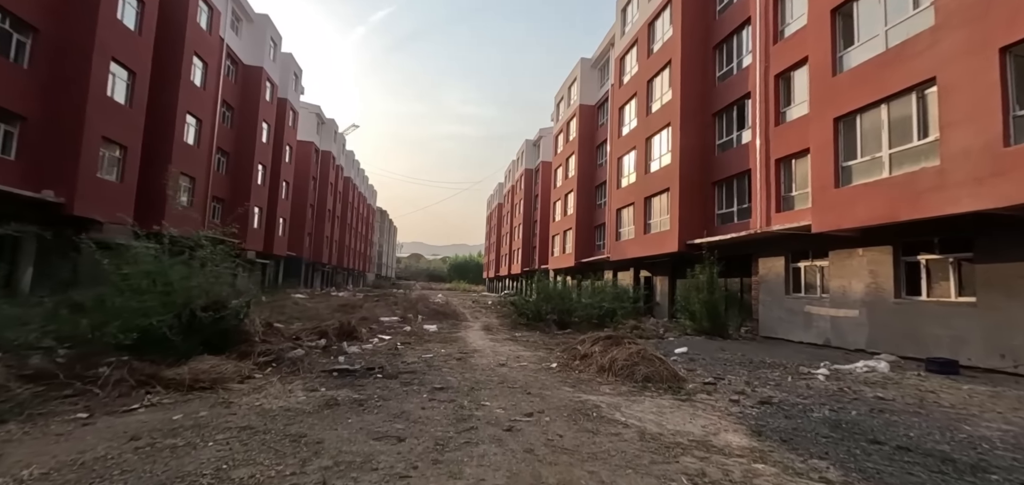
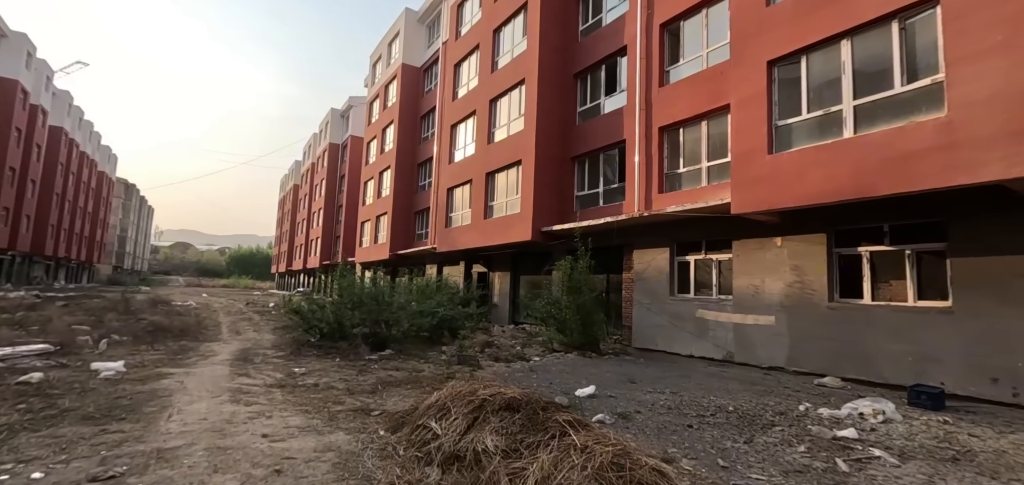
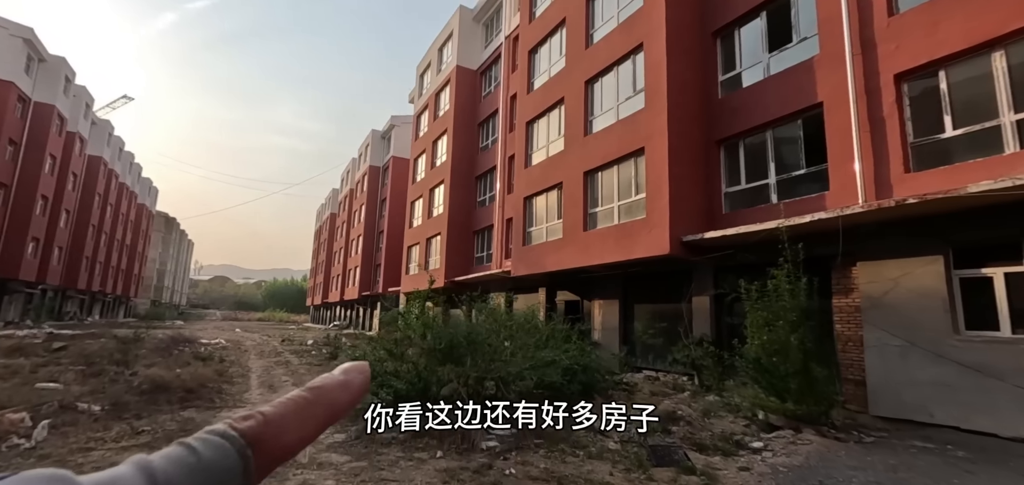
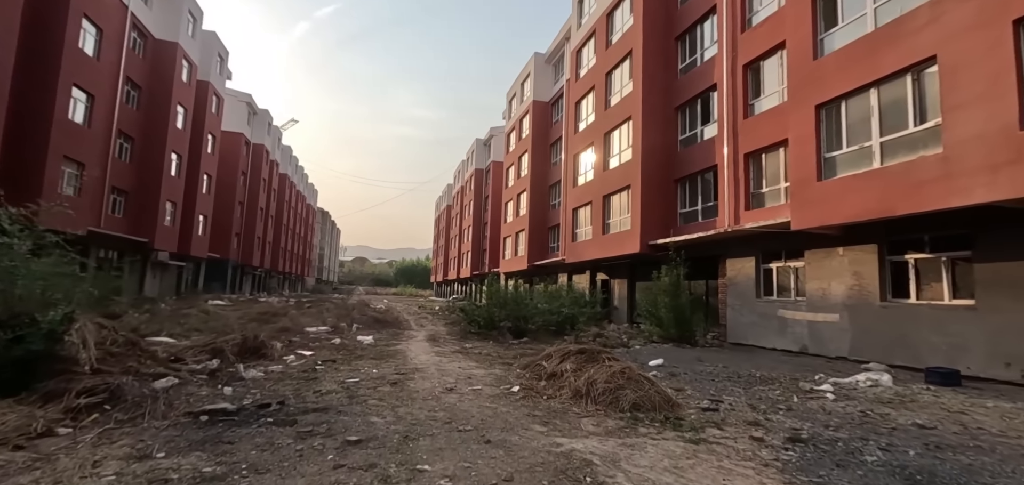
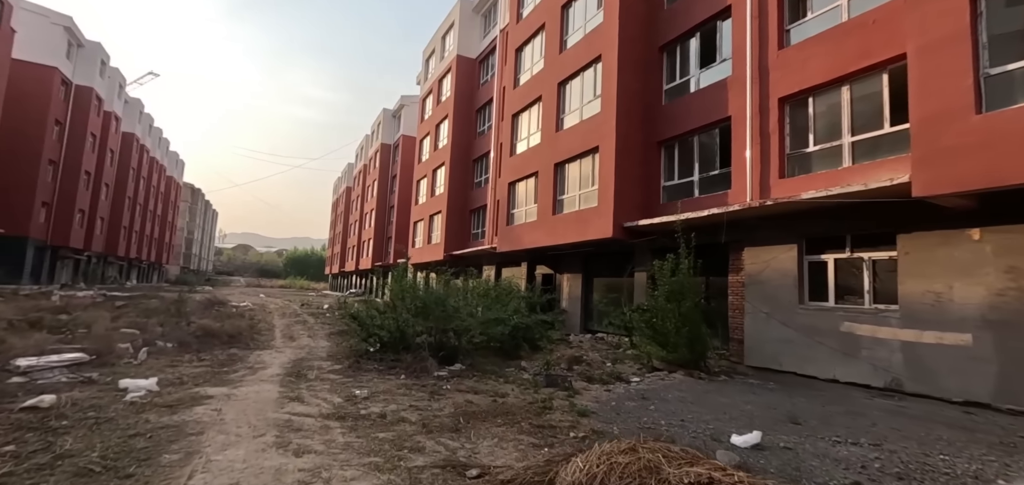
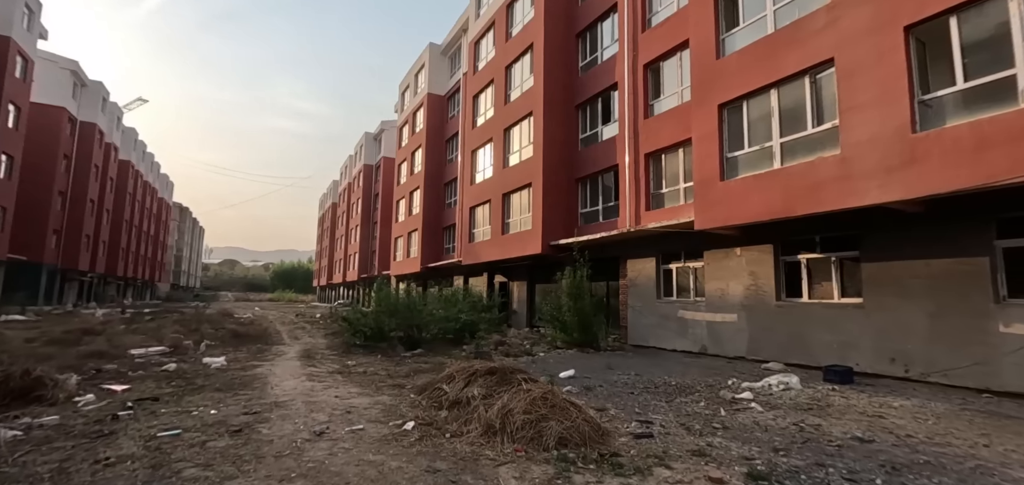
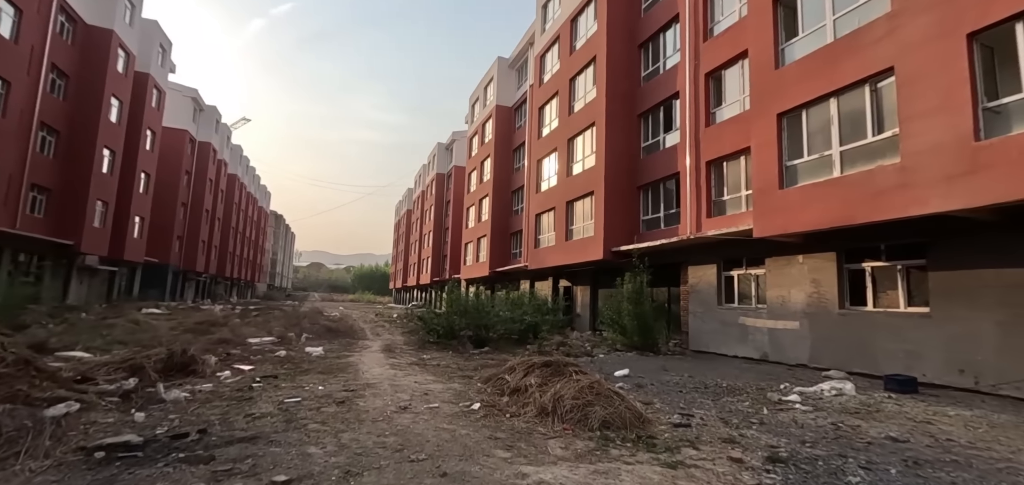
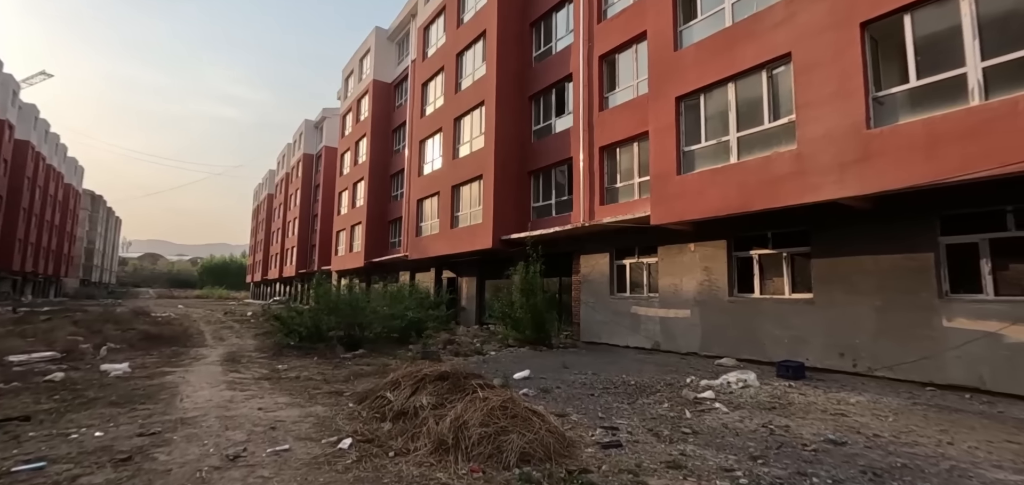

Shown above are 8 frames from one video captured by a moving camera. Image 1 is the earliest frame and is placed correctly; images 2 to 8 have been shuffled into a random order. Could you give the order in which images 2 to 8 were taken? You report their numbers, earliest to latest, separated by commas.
4, 7, 6, 8, 2, 5, 3
